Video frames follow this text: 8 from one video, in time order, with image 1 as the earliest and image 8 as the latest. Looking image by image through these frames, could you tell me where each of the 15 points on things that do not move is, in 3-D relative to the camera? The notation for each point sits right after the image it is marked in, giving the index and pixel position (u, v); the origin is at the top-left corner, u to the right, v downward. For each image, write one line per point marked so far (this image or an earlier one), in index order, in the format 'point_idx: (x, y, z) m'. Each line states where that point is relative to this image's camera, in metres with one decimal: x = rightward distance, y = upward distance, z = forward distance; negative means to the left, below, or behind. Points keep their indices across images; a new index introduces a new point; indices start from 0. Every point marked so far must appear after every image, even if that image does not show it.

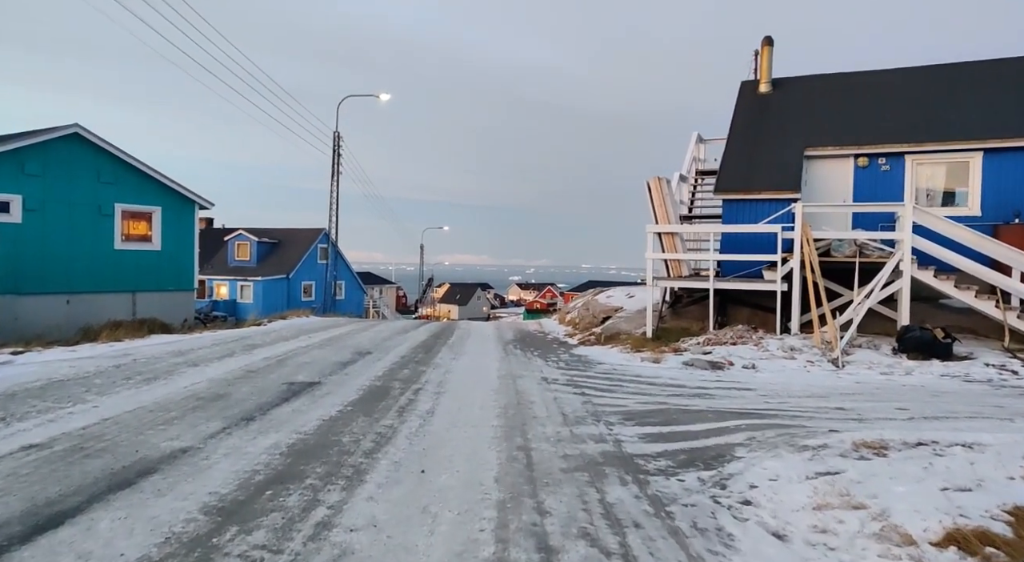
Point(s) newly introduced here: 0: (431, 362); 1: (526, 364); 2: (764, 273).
0: (-1.3, -1.4, +10.8) m
1: (+0.2, -1.4, +10.8) m
2: (+5.2, +0.2, +13.5) m
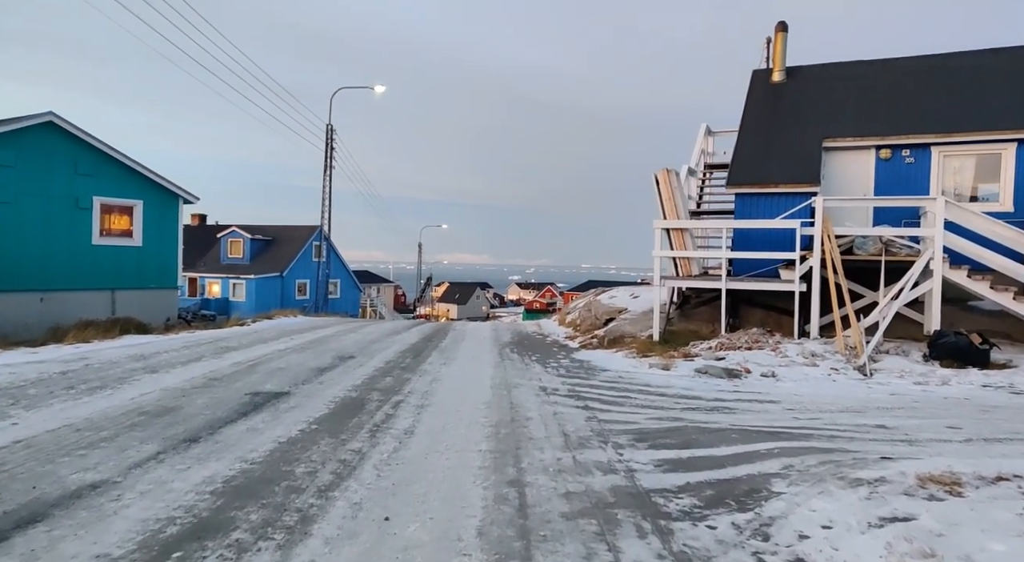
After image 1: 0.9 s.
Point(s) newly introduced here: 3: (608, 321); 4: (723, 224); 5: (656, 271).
0: (-1.4, -1.3, +9.9) m
1: (+0.2, -1.4, +9.8) m
2: (+5.1, +0.2, +12.5) m
3: (+2.3, -1.0, +15.5) m
4: (+4.1, +1.1, +12.7) m
5: (+2.9, +0.2, +13.2) m
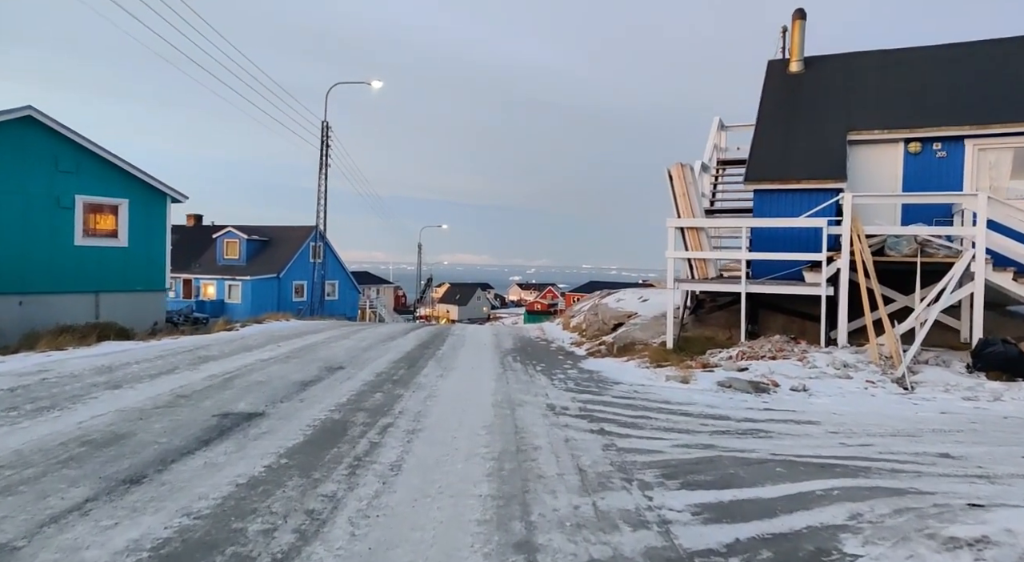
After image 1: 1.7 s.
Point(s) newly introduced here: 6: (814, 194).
0: (-1.4, -1.4, +8.9) m
1: (+0.2, -1.4, +8.9) m
2: (+5.2, +0.1, +11.6) m
3: (+2.3, -1.0, +14.6) m
4: (+4.1, +1.0, +11.8) m
5: (+2.9, +0.1, +12.3) m
6: (+5.8, +1.7, +12.5) m
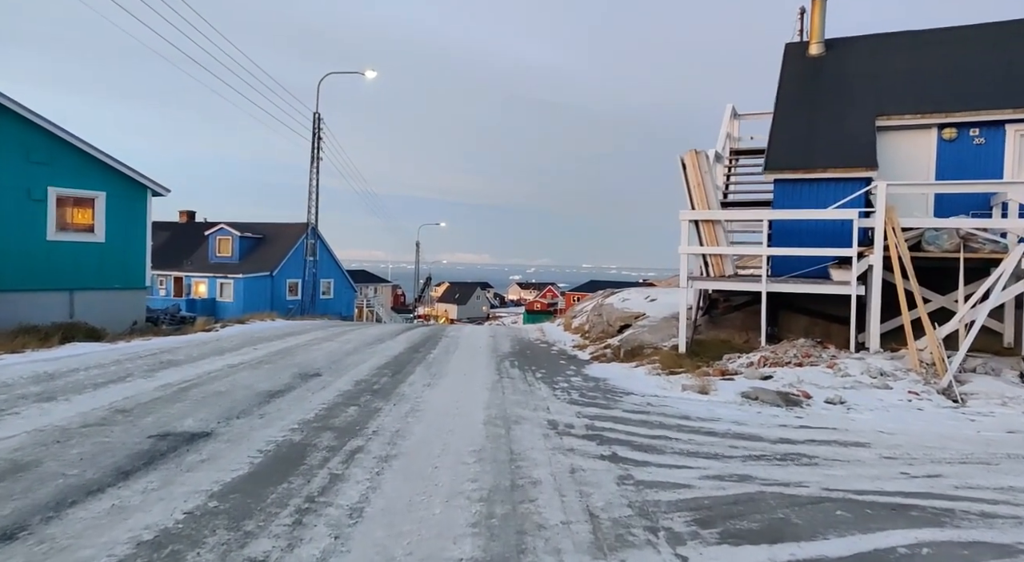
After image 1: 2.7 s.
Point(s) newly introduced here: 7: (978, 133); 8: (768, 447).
0: (-1.4, -1.3, +7.9) m
1: (+0.2, -1.4, +7.8) m
2: (+5.2, +0.1, +10.5) m
3: (+2.3, -1.0, +13.5) m
4: (+4.1, +1.1, +10.7) m
5: (+2.9, +0.2, +11.2) m
6: (+5.7, +1.7, +11.4) m
7: (+8.2, +2.6, +11.5) m
8: (+2.3, -1.5, +5.9) m
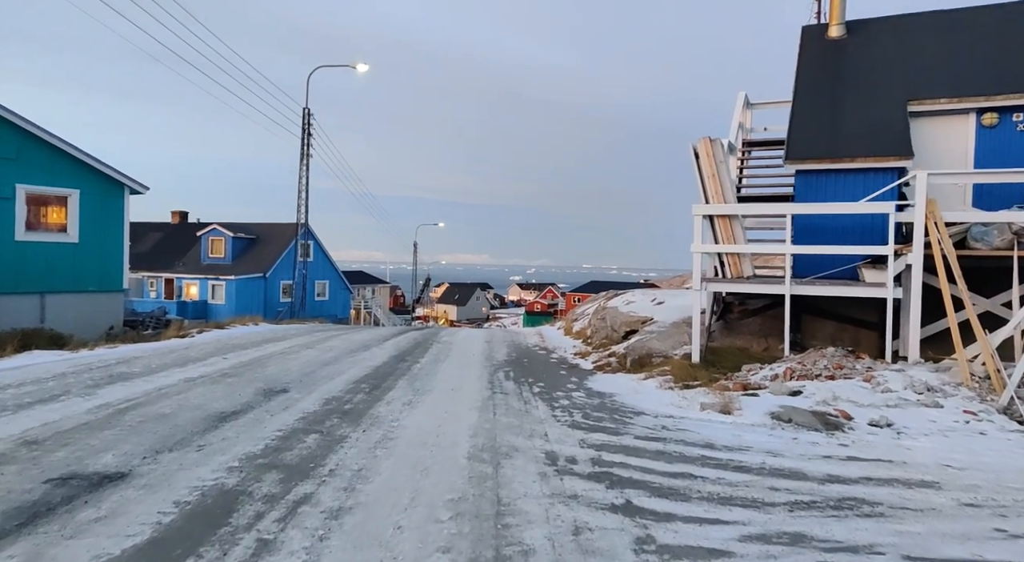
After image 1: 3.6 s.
0: (-1.5, -1.4, +6.8) m
1: (+0.1, -1.4, +6.7) m
2: (+5.1, +0.1, +9.4) m
3: (+2.2, -1.0, +12.4) m
4: (+4.0, +1.0, +9.6) m
5: (+2.8, +0.2, +10.1) m
6: (+5.6, +1.7, +10.3) m
7: (+8.1, +2.6, +10.4) m
8: (+2.2, -1.5, +4.8) m
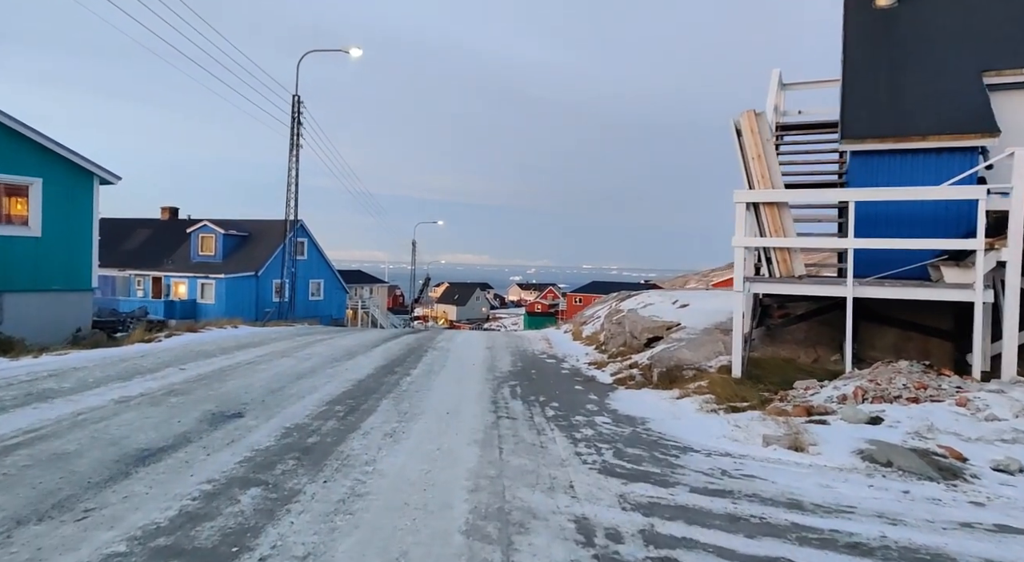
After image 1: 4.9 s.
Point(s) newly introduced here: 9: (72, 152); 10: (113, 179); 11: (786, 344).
0: (-1.4, -1.4, +5.2) m
1: (+0.2, -1.4, +5.2) m
2: (+5.2, +0.1, +7.8) m
3: (+2.3, -1.0, +10.8) m
4: (+4.1, +1.0, +8.1) m
5: (+2.9, +0.2, +8.5) m
6: (+5.7, +1.7, +8.7) m
7: (+8.2, +2.6, +8.8) m
8: (+2.3, -1.5, +3.2) m
9: (-11.7, +3.4, +17.5) m
10: (-11.3, +2.9, +18.6) m
11: (+4.0, -0.9, +9.4) m
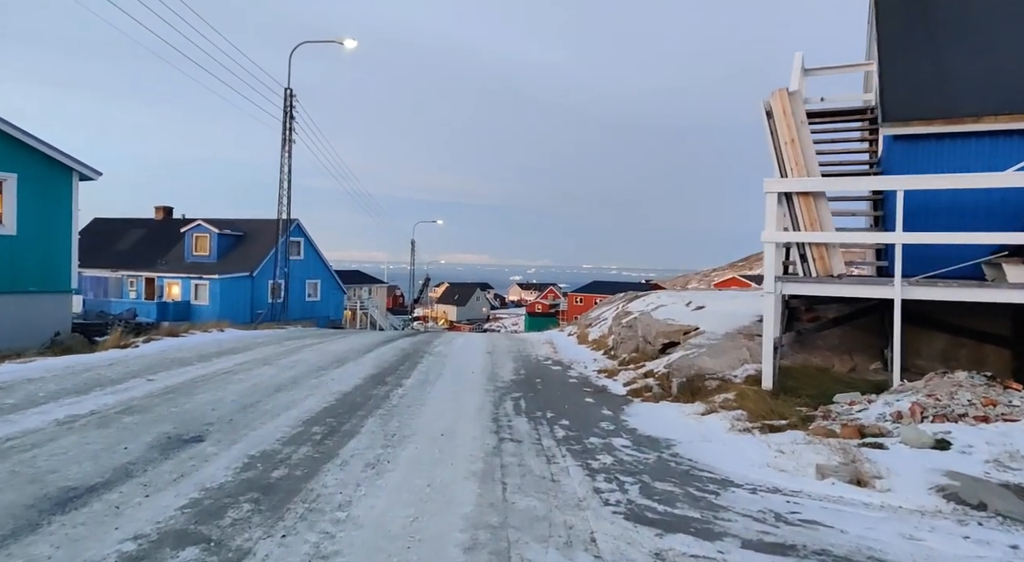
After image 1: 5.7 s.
0: (-1.4, -1.4, +4.2) m
1: (+0.2, -1.4, +4.2) m
2: (+5.2, +0.1, +6.9) m
3: (+2.3, -1.0, +9.9) m
4: (+4.1, +1.0, +7.1) m
5: (+2.9, +0.2, +7.6) m
6: (+5.8, +1.7, +7.8) m
7: (+8.2, +2.6, +7.9) m
8: (+2.4, -1.5, +2.3) m
9: (-11.7, +3.4, +16.6) m
10: (-11.3, +2.8, +17.7) m
11: (+4.0, -0.9, +8.5) m
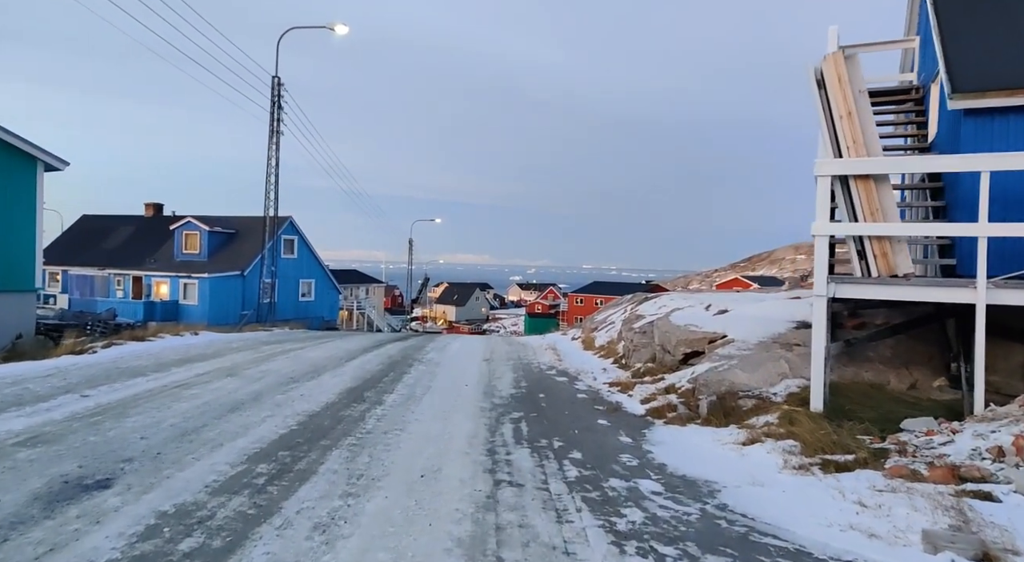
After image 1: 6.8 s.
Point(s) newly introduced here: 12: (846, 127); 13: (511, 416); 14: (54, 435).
0: (-1.4, -1.4, +3.0) m
1: (+0.2, -1.4, +3.0) m
2: (+5.2, +0.1, +5.6) m
3: (+2.3, -1.0, +8.6) m
4: (+4.1, +1.0, +5.9) m
5: (+2.9, +0.1, +6.3) m
6: (+5.8, +1.6, +6.5) m
7: (+8.2, +2.5, +6.6) m
8: (+2.3, -1.5, +1.0) m
9: (-11.7, +3.4, +15.3) m
10: (-11.3, +2.9, +16.4) m
11: (+4.0, -0.9, +7.2) m
12: (+3.3, +1.5, +6.6) m
13: (0.0, -1.4, +6.9) m
14: (-3.8, -1.3, +5.4) m
